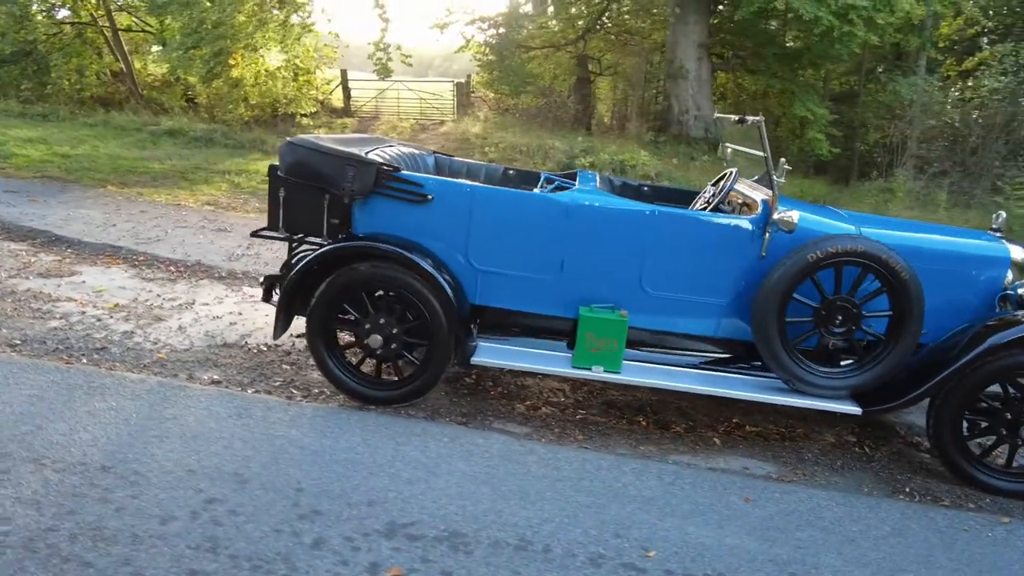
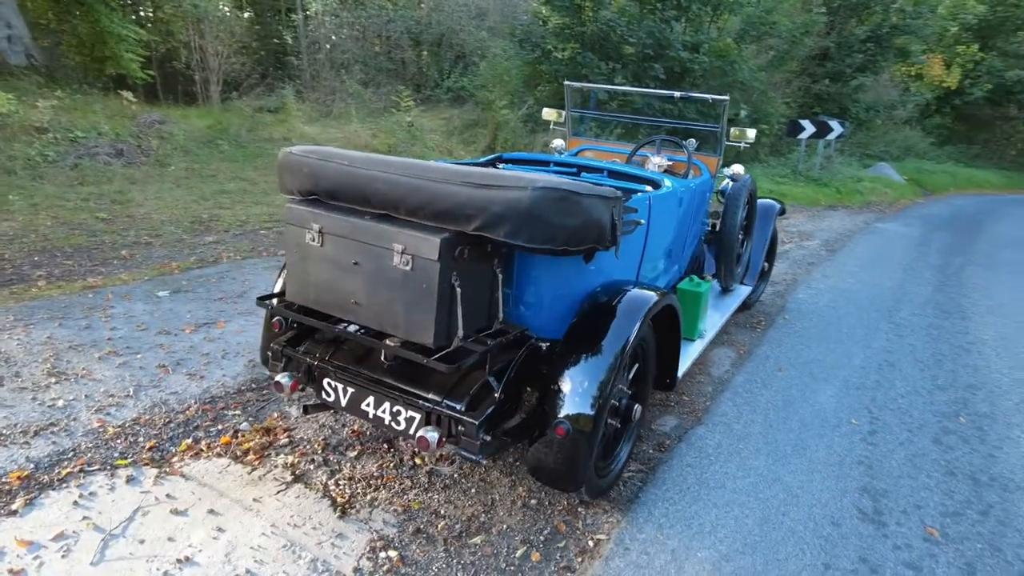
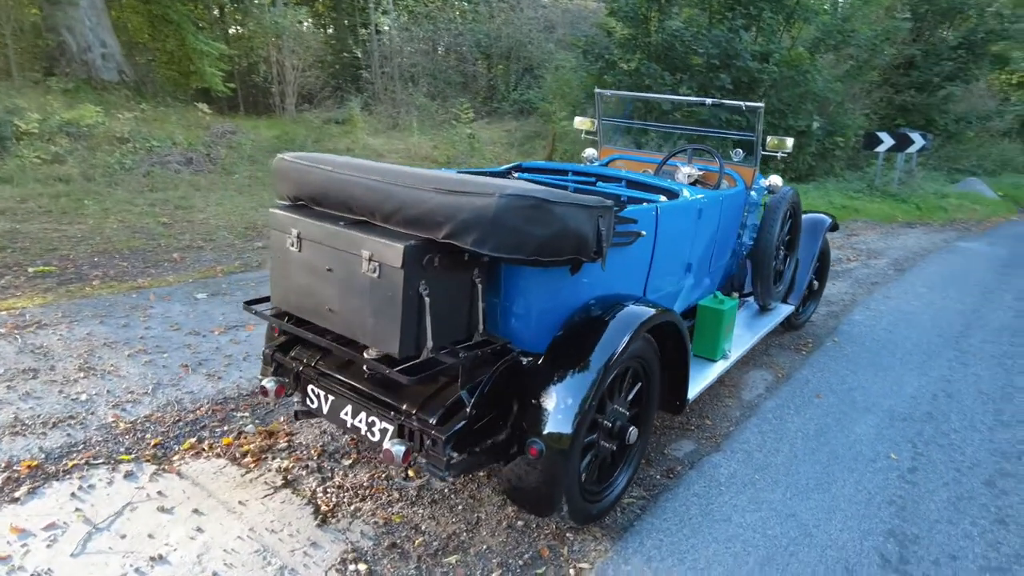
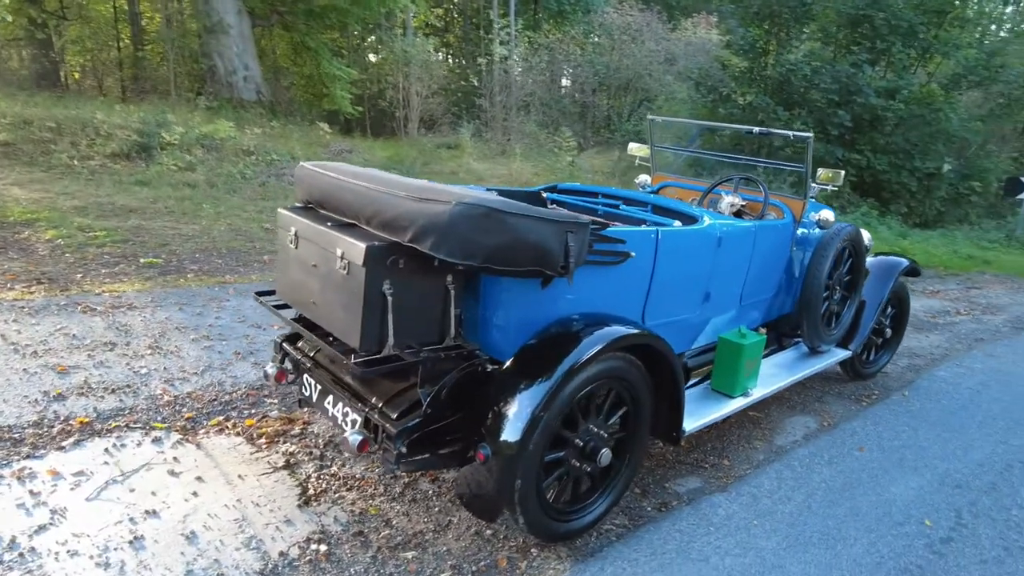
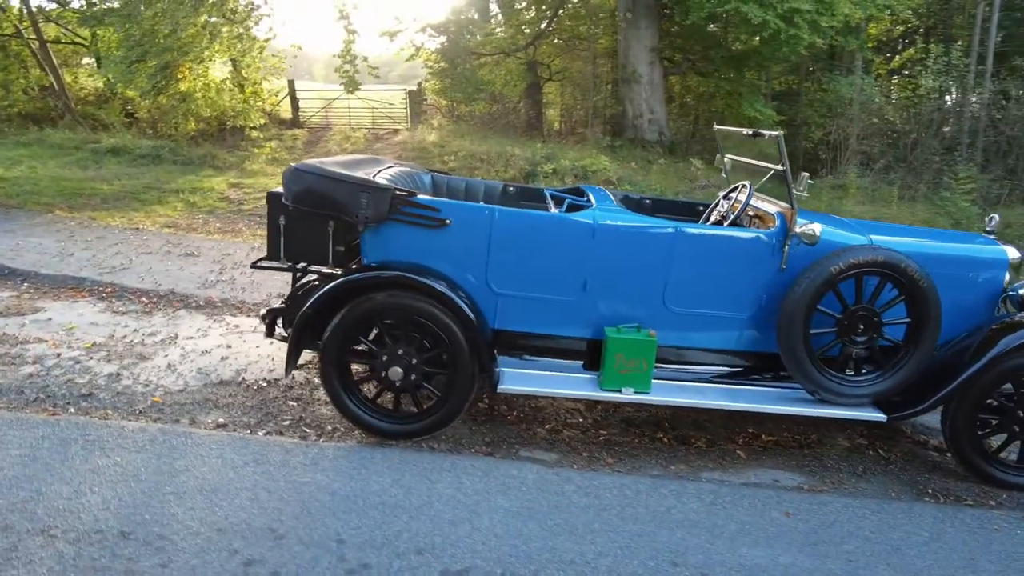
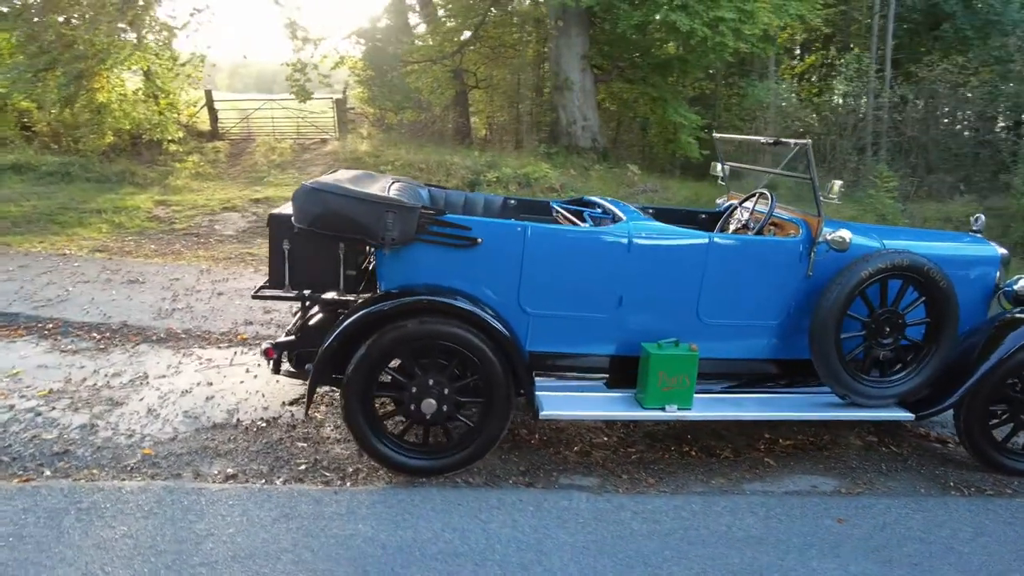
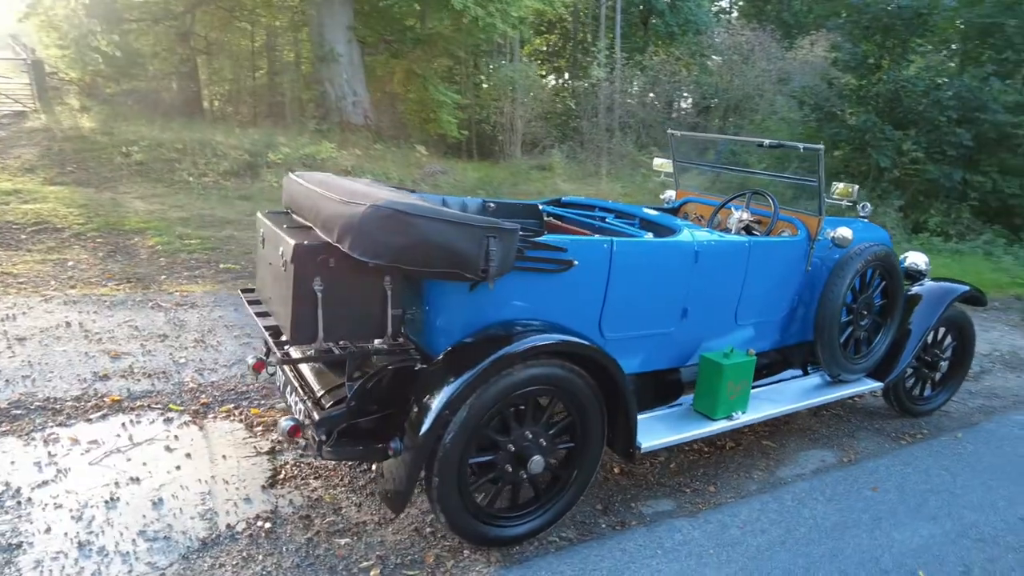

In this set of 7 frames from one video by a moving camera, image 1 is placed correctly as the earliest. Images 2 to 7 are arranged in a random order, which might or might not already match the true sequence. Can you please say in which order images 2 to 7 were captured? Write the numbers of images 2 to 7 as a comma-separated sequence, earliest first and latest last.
5, 6, 7, 4, 3, 2
